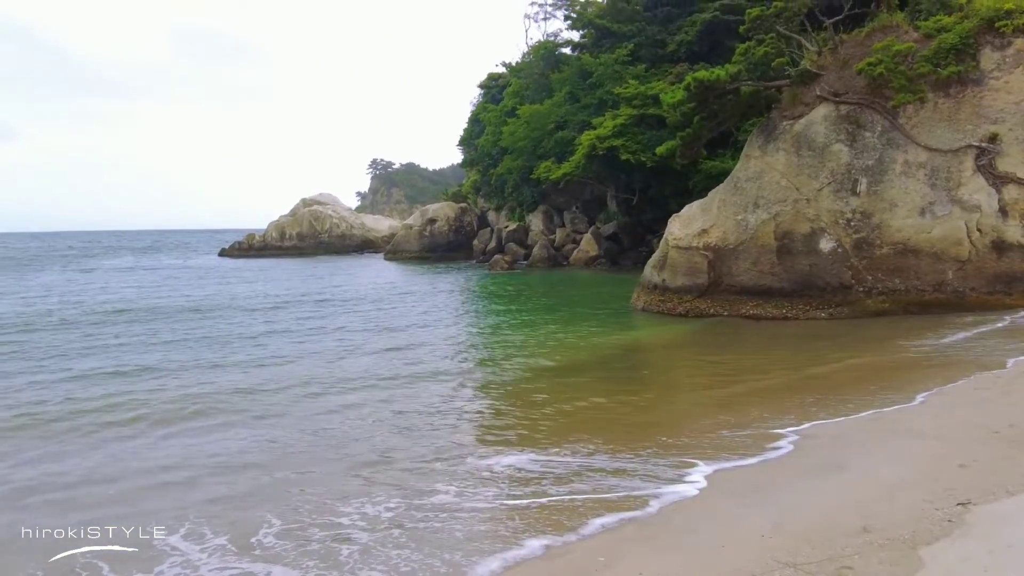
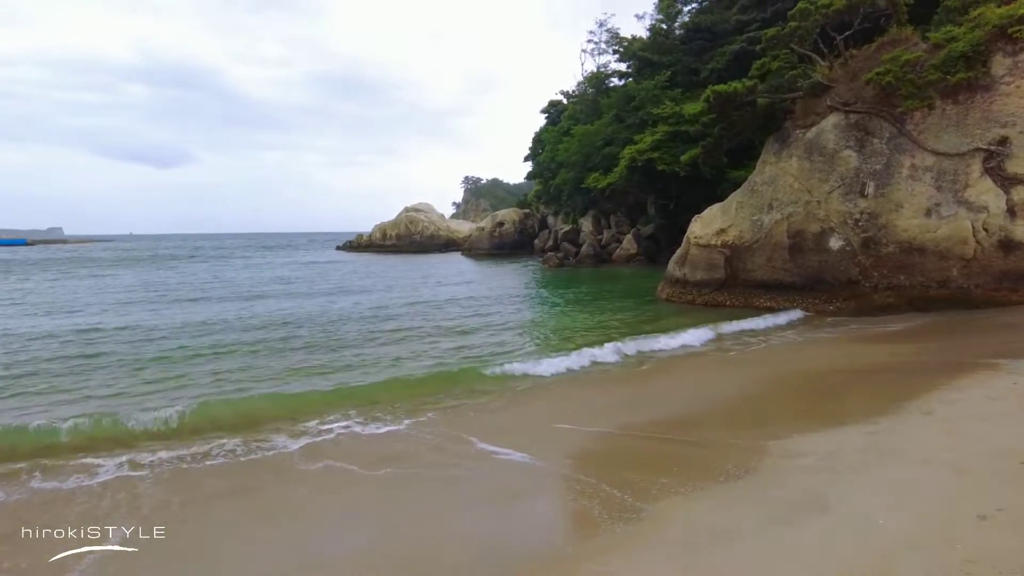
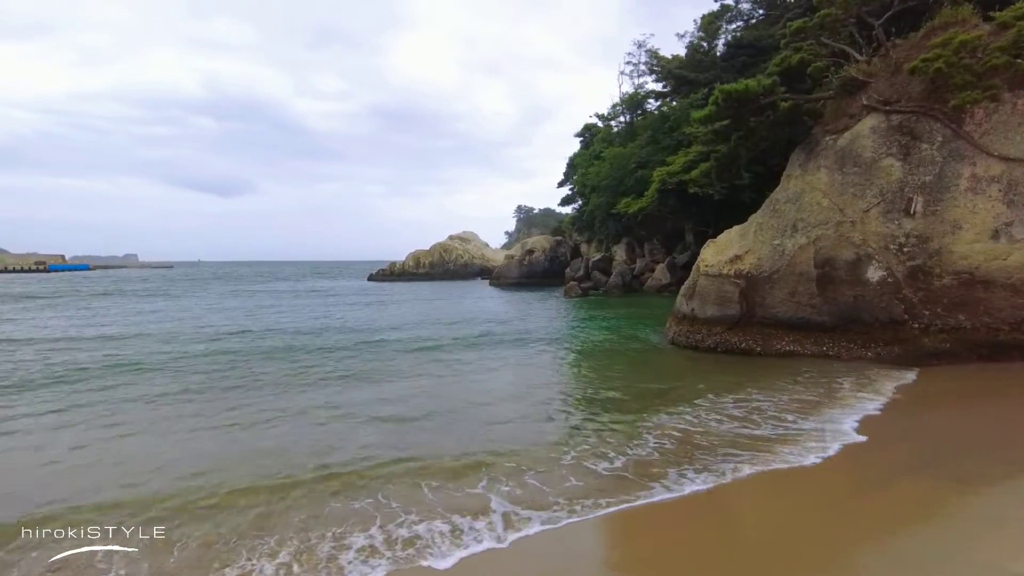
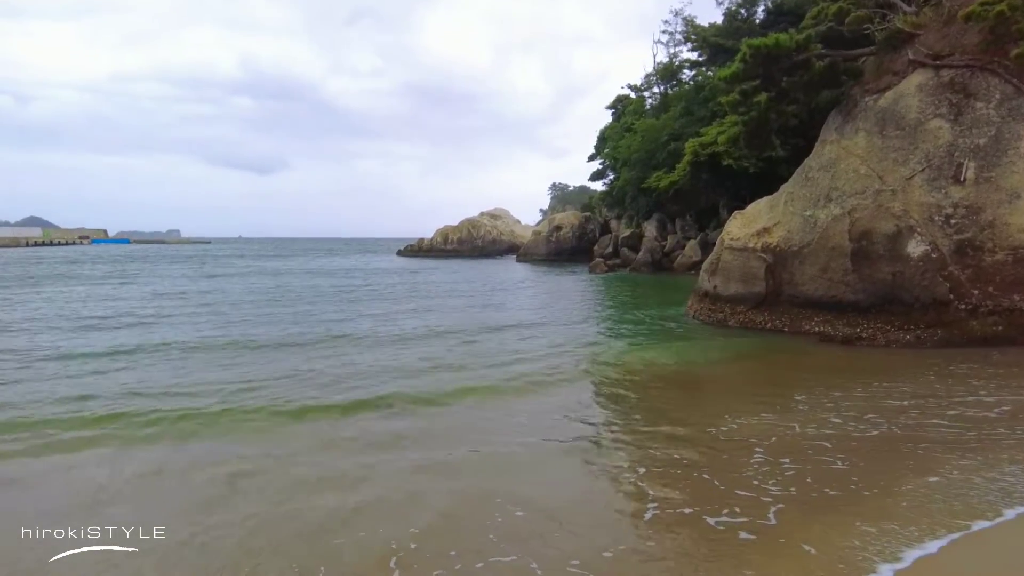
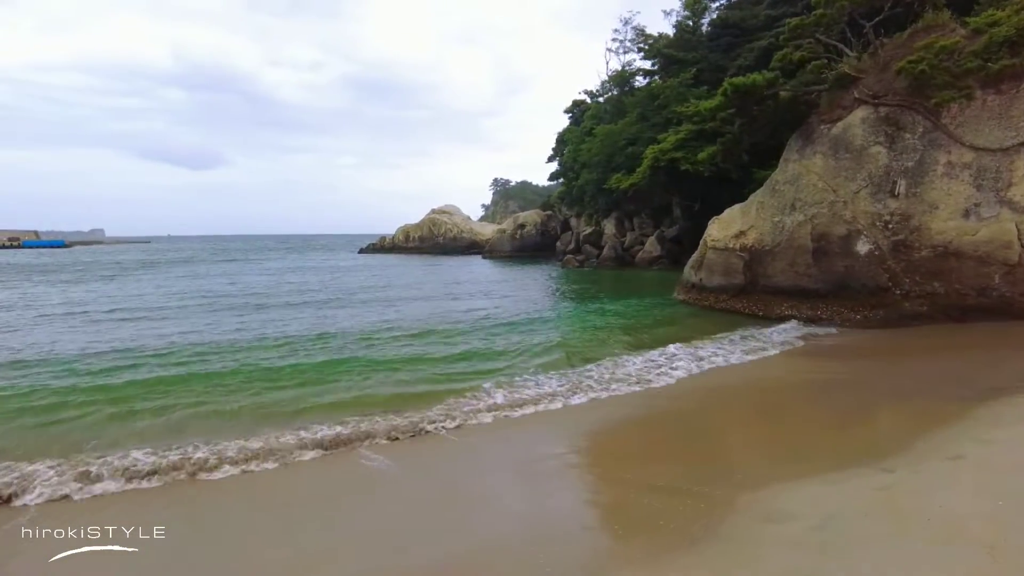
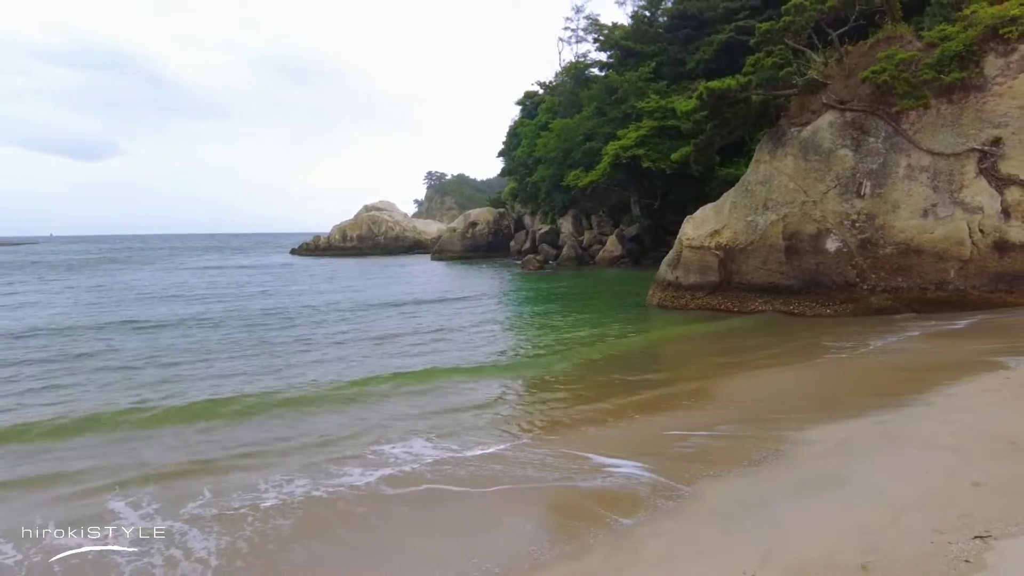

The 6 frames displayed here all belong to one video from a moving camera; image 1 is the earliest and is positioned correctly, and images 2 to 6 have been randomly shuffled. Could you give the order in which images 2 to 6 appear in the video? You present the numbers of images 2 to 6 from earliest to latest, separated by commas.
6, 2, 5, 3, 4
